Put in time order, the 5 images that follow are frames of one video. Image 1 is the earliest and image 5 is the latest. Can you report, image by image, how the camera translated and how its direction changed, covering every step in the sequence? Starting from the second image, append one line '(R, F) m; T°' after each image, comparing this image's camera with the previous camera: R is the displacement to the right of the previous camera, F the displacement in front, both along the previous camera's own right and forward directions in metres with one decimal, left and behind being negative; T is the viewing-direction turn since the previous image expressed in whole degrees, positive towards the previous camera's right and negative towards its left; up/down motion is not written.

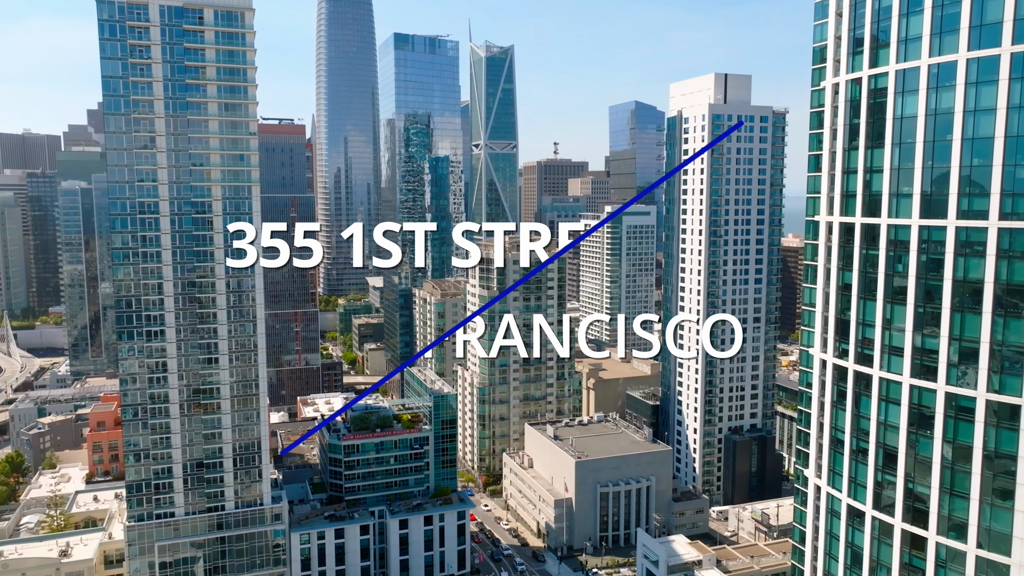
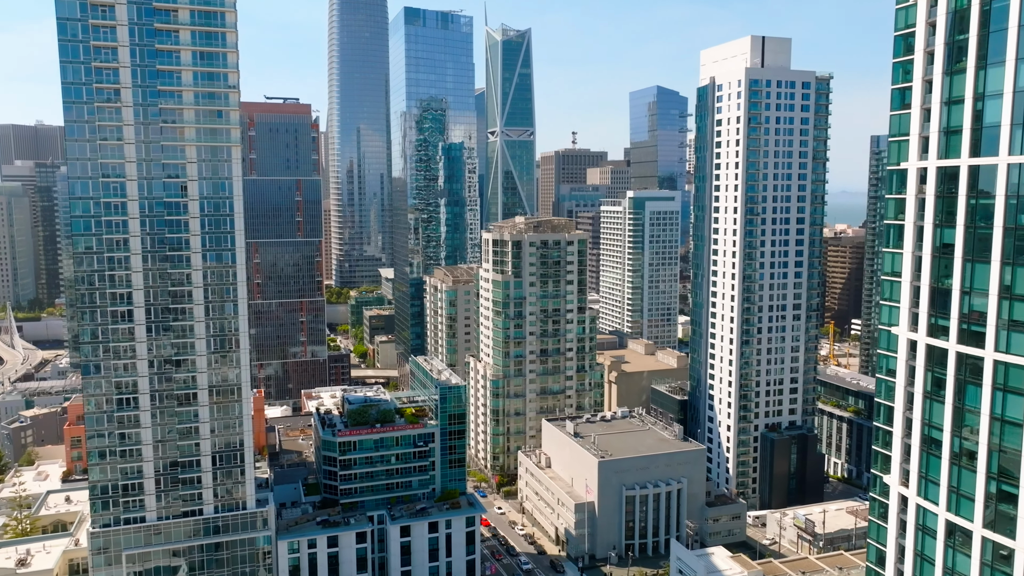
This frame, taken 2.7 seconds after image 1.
(+0.1, +10.0) m; -1°
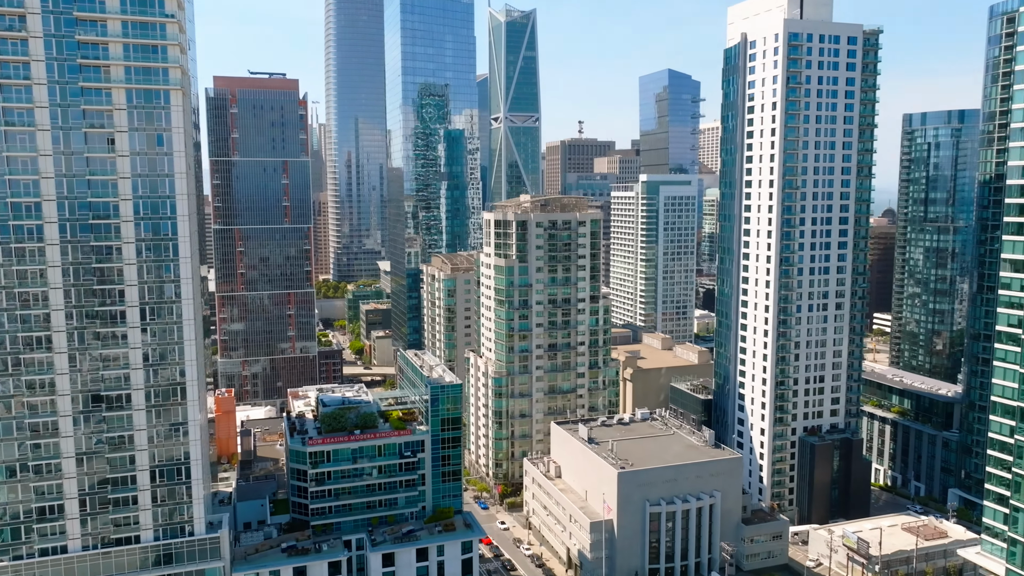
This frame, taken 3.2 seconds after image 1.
(0.0, +13.2) m; 0°
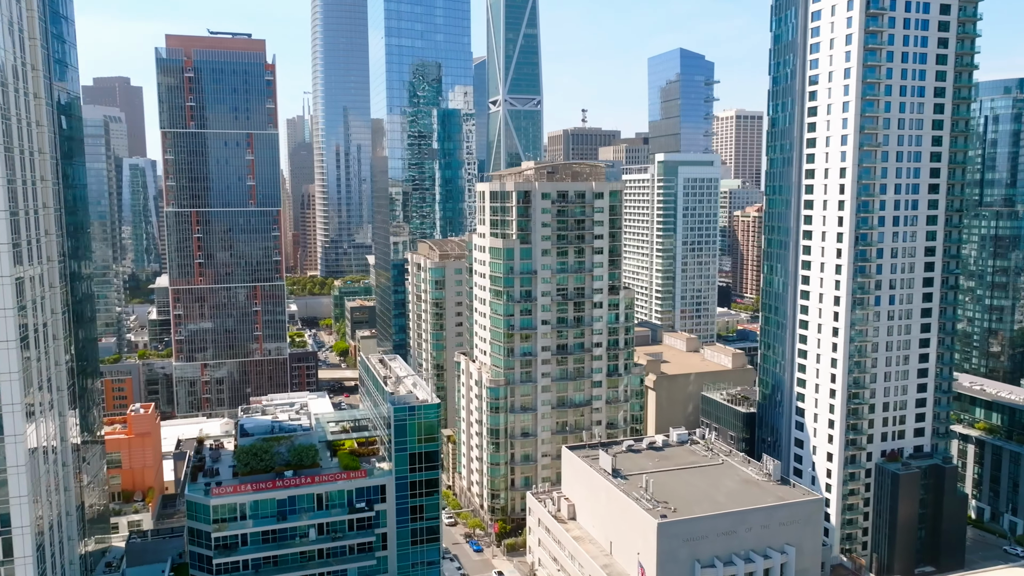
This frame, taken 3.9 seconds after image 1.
(0.0, +21.1) m; 0°
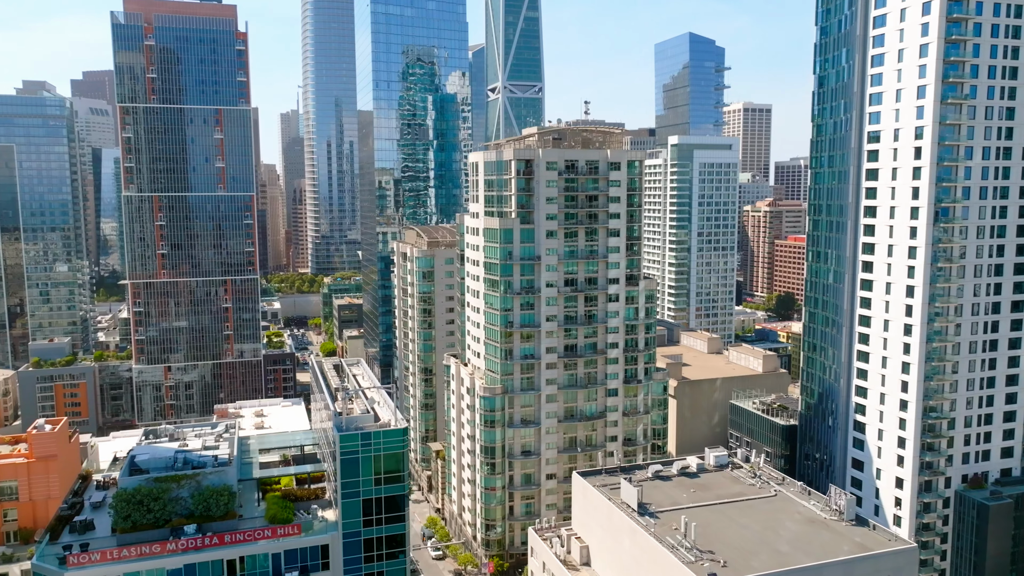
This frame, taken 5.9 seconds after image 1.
(+0.1, +14.4) m; 0°
